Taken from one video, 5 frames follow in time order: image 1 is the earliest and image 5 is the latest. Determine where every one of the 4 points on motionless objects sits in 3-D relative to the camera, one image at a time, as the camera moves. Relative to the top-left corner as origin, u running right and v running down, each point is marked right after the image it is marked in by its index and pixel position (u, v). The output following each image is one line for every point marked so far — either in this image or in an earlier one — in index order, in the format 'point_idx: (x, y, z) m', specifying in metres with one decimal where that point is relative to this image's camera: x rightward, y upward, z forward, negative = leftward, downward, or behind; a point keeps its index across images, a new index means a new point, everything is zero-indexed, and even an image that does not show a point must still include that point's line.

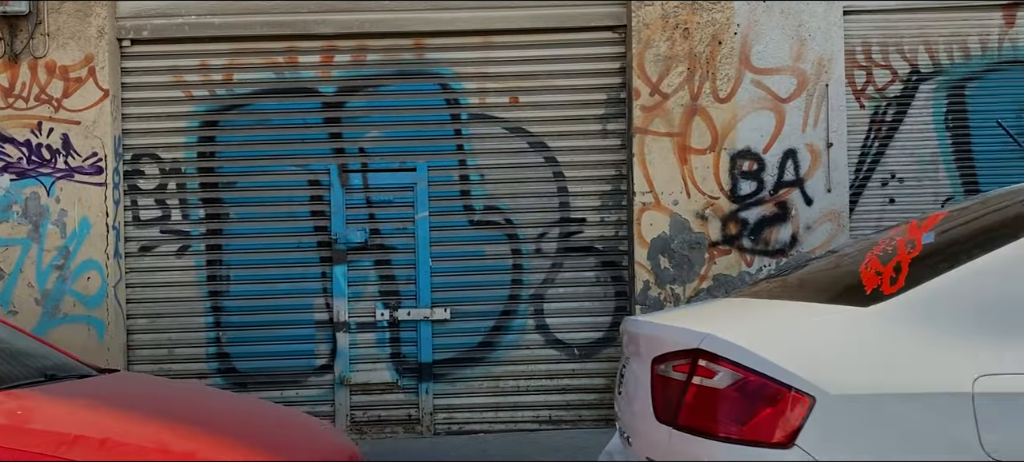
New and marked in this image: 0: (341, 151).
0: (-1.0, +0.4, +5.5) m
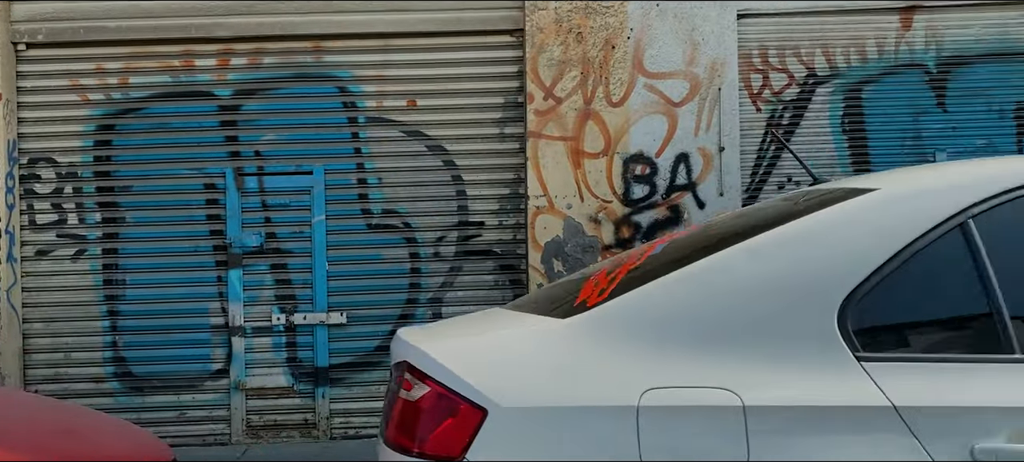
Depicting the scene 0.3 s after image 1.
0: (-1.5, +0.4, +5.5) m
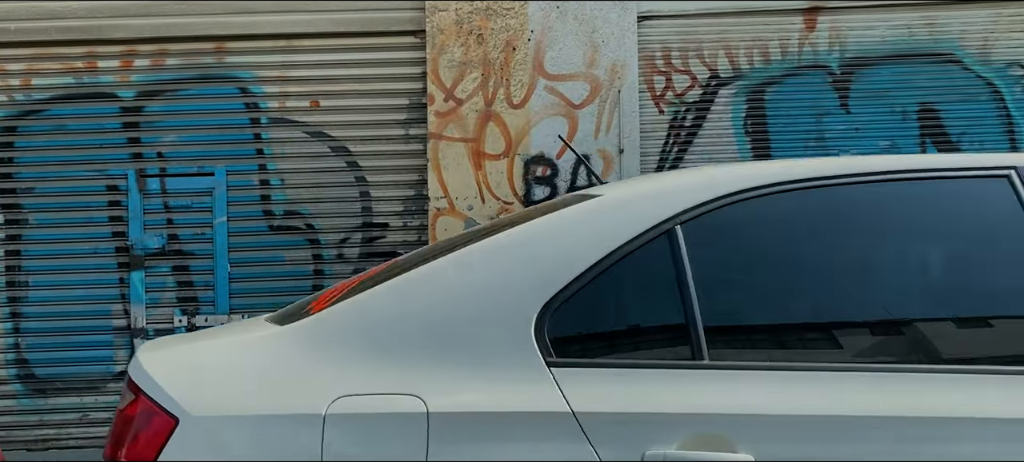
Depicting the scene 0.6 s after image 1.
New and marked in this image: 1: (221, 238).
0: (-2.1, +0.4, +5.5) m
1: (-1.6, 0.0, +5.5) m
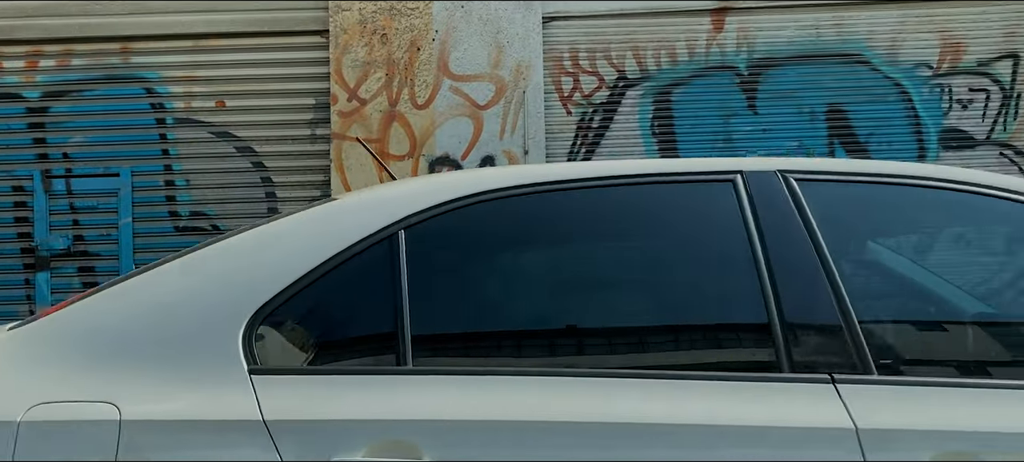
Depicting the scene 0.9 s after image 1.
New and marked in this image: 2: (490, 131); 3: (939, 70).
0: (-2.6, +0.4, +5.5) m
1: (-2.1, 0.0, +5.5) m
2: (-0.1, +0.5, +5.4) m
3: (+2.4, +0.9, +5.5) m
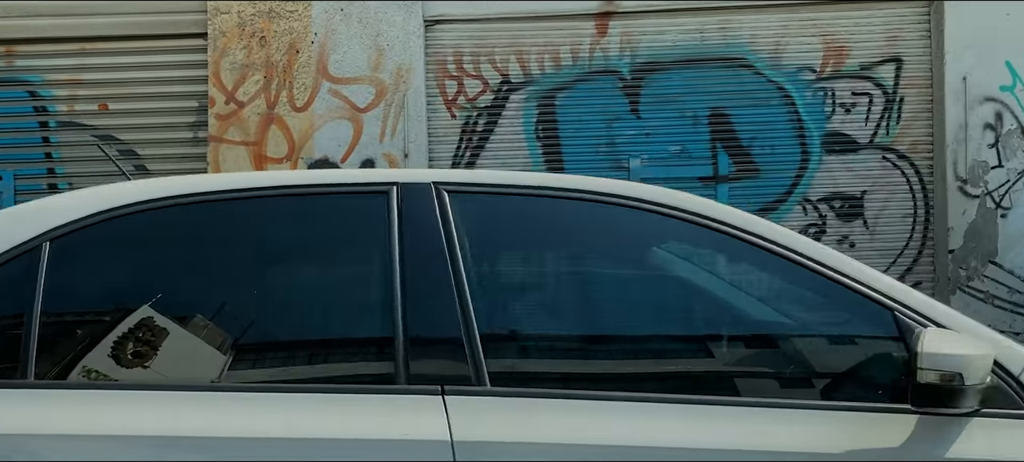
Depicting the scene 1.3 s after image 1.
0: (-3.2, +0.4, +5.5) m
1: (-2.8, -0.1, +5.5) m
2: (-0.8, +0.5, +5.3) m
3: (+1.7, +0.9, +5.5) m
